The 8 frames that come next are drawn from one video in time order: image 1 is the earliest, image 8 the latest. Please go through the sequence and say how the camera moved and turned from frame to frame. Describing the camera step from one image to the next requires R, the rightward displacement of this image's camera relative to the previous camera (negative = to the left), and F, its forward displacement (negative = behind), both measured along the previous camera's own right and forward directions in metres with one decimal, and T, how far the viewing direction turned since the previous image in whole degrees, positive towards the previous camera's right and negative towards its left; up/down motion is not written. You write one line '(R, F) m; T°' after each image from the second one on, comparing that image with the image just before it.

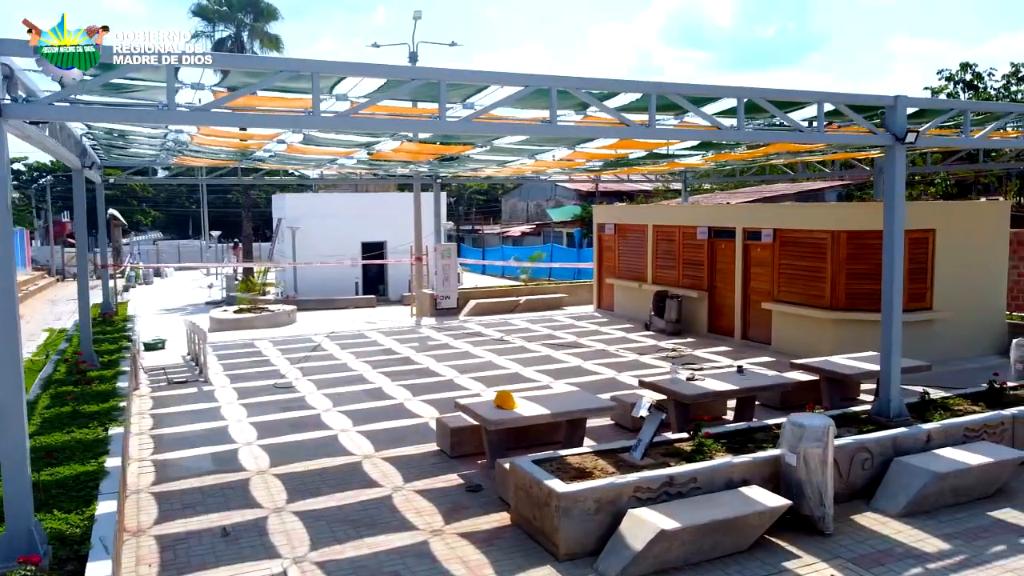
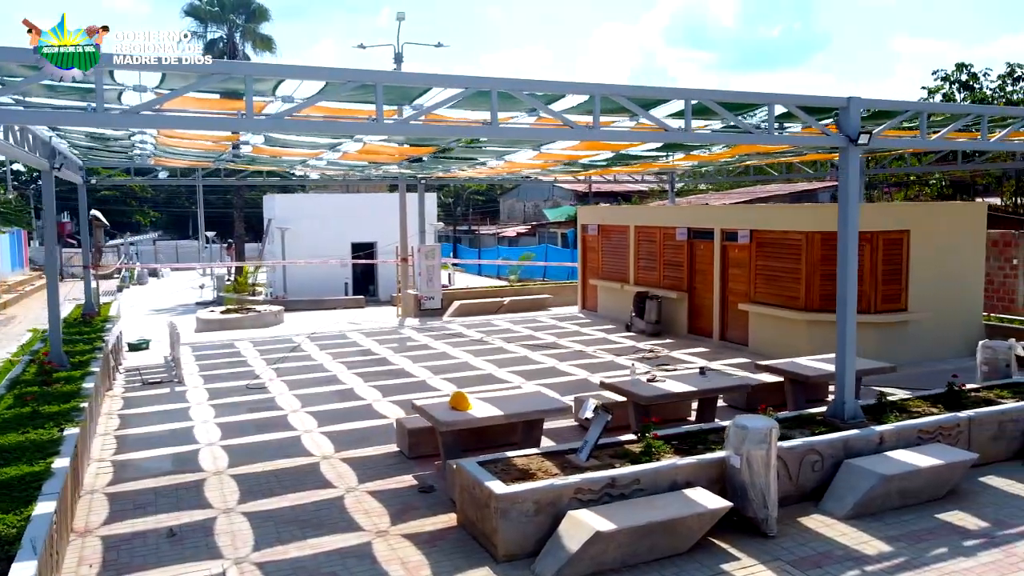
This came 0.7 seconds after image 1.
(+0.5, 0.0) m; 0°
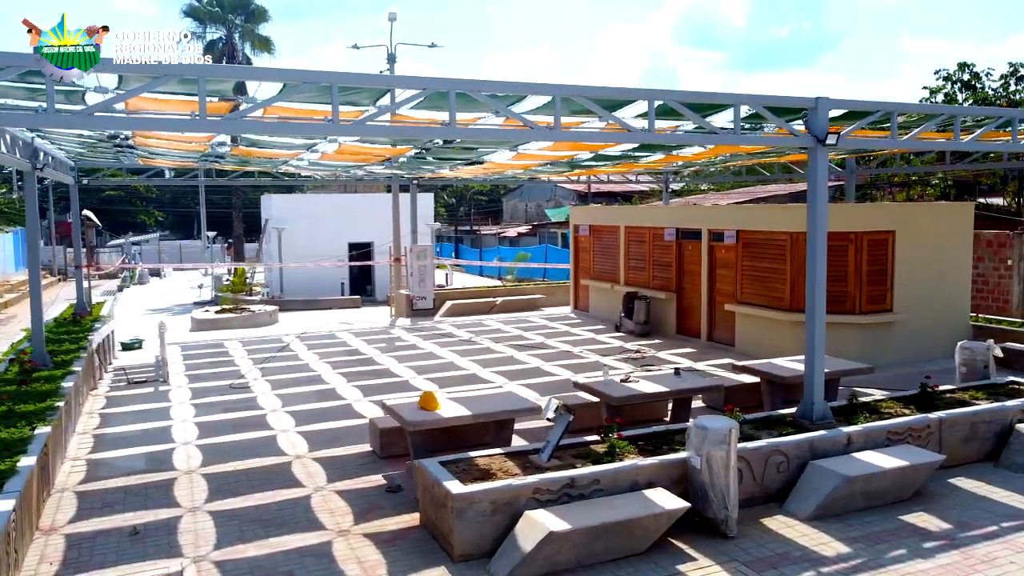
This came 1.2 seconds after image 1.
(+0.4, 0.0) m; -1°
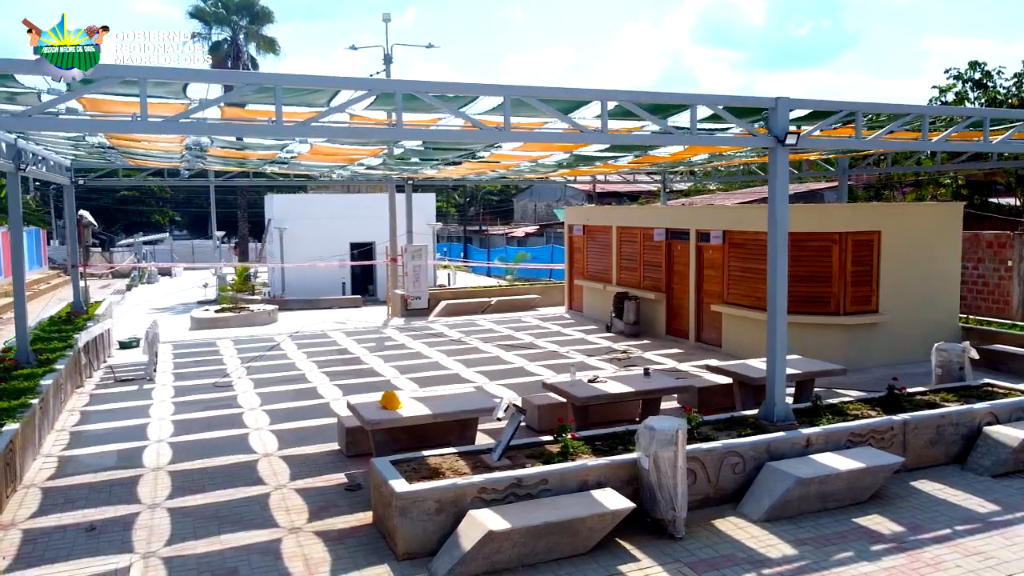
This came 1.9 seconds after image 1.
(+0.5, 0.0) m; -1°
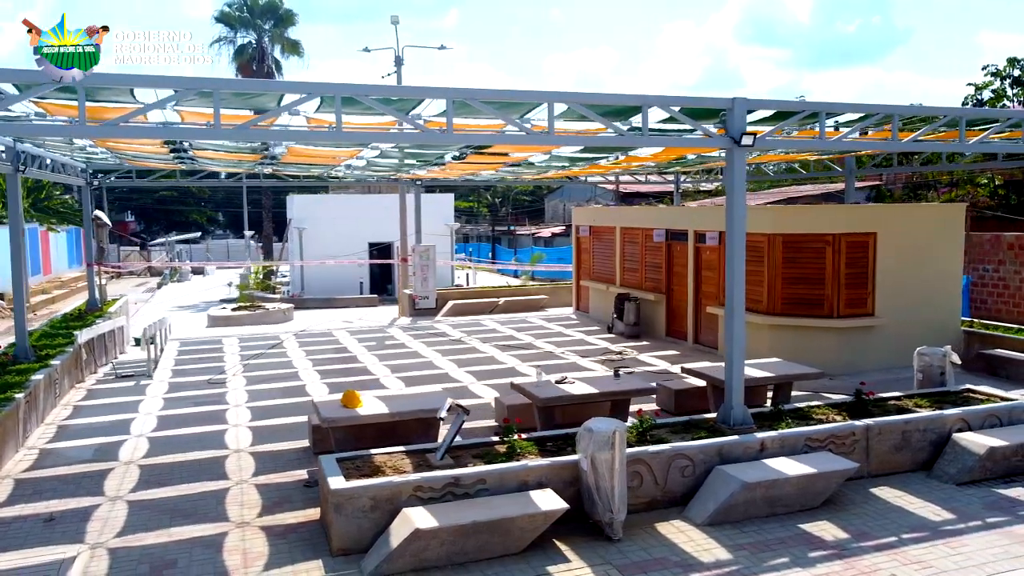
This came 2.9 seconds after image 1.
(+0.8, 0.0) m; -3°
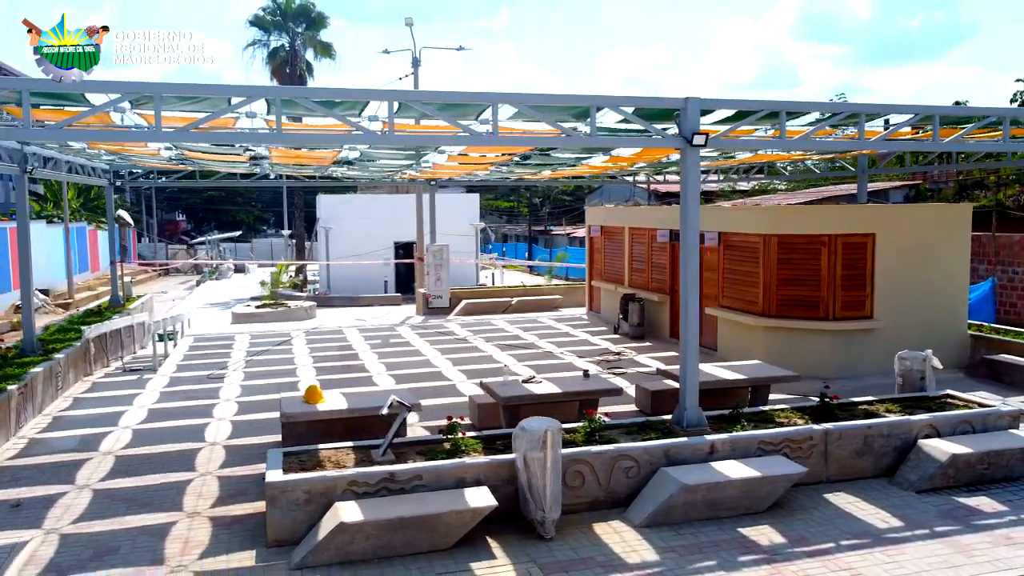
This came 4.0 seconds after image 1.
(+0.9, 0.0) m; -4°
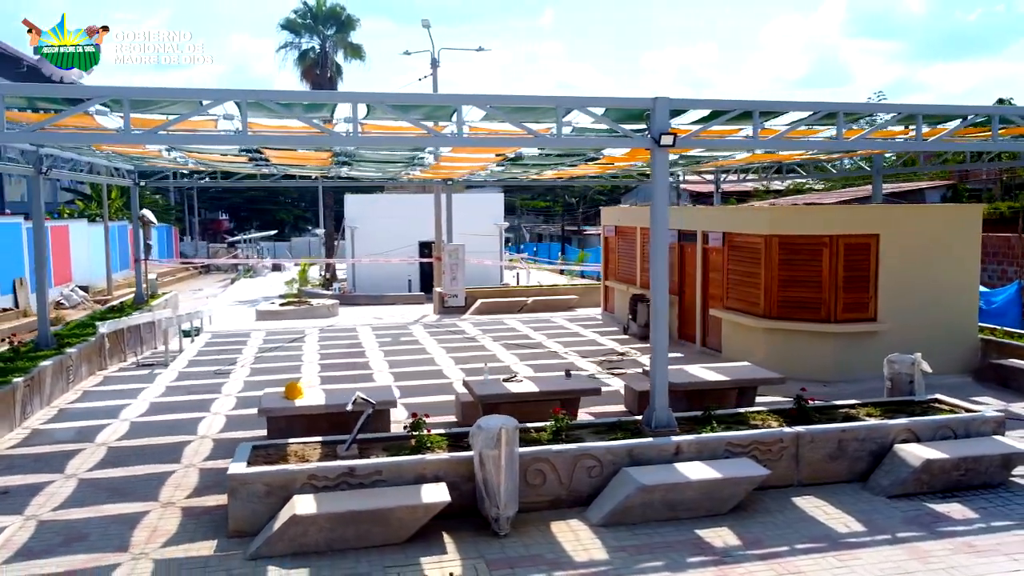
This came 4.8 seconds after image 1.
(+0.7, 0.0) m; -3°
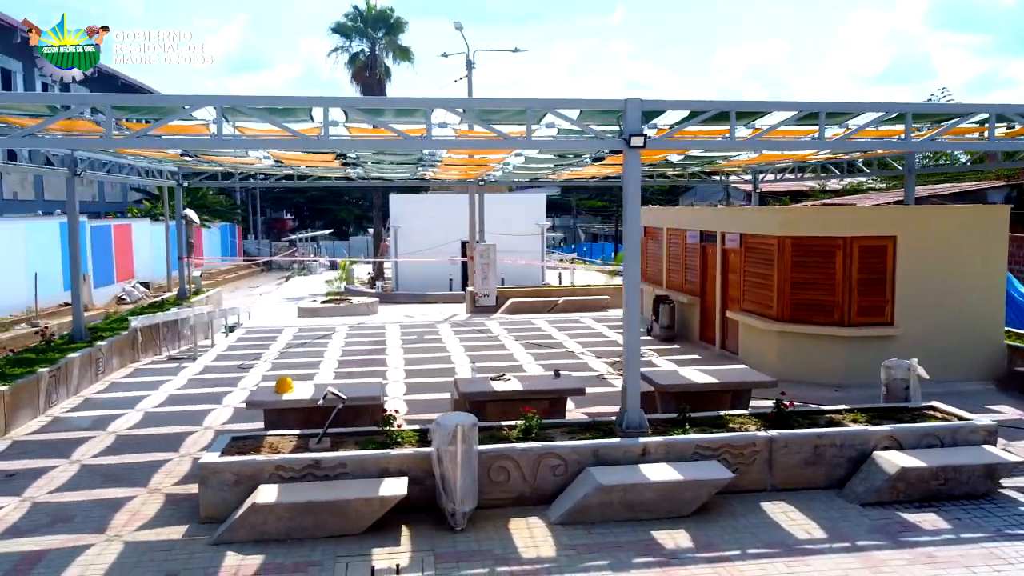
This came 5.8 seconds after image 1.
(+0.8, -0.1) m; -5°
